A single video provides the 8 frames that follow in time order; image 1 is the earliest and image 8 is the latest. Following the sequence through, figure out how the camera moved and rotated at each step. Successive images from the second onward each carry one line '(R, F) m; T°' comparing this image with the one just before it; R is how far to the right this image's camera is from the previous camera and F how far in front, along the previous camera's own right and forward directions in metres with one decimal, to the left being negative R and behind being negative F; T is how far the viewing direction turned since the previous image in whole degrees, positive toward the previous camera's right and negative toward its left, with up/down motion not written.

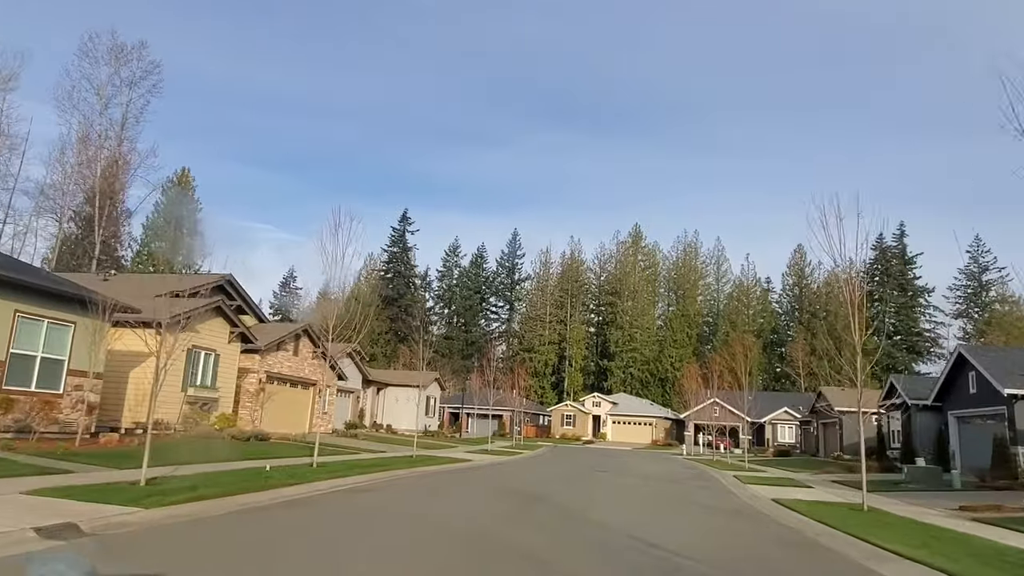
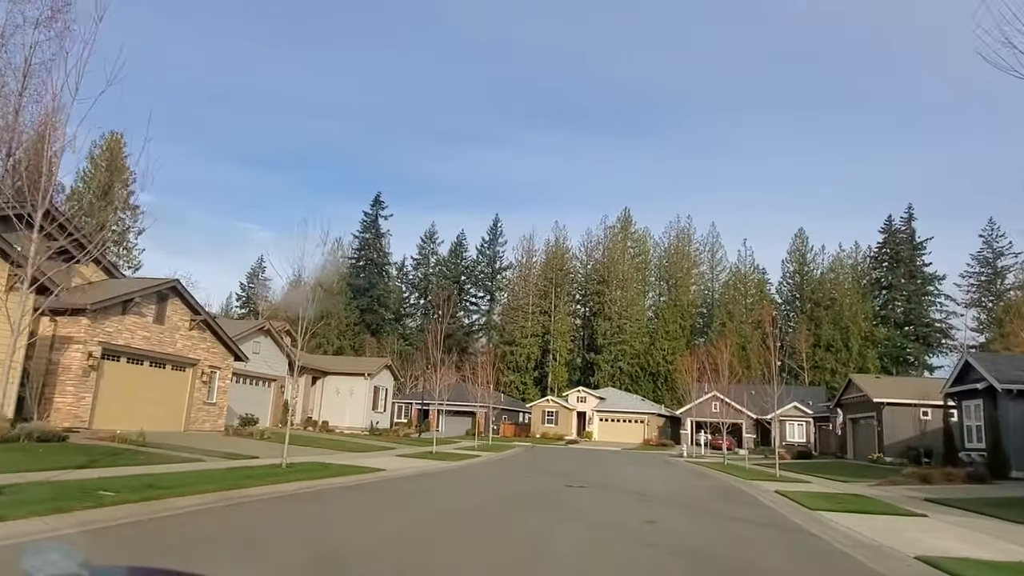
(+0.9, +6.0) m; +1°
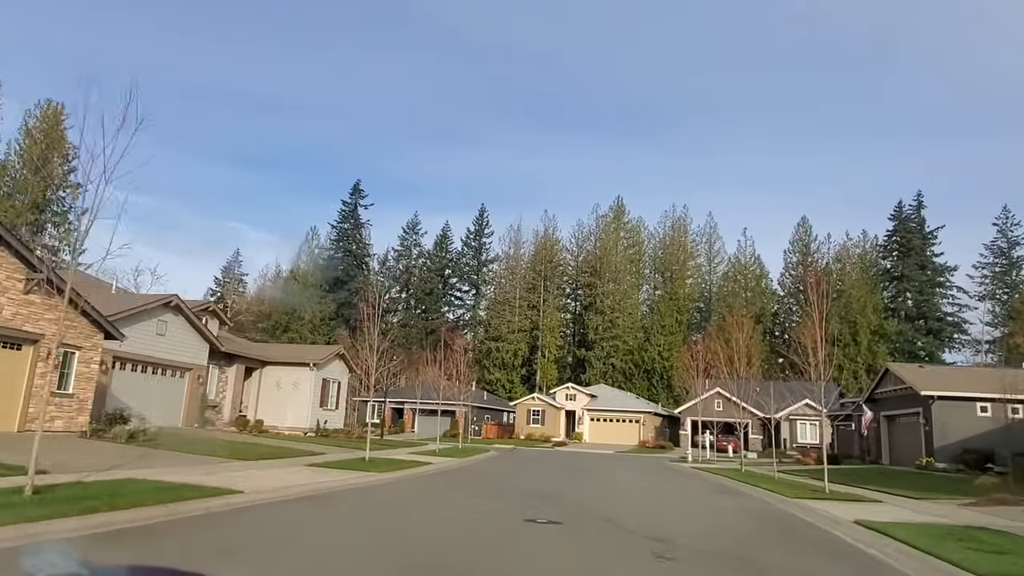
(+0.6, +4.5) m; +1°
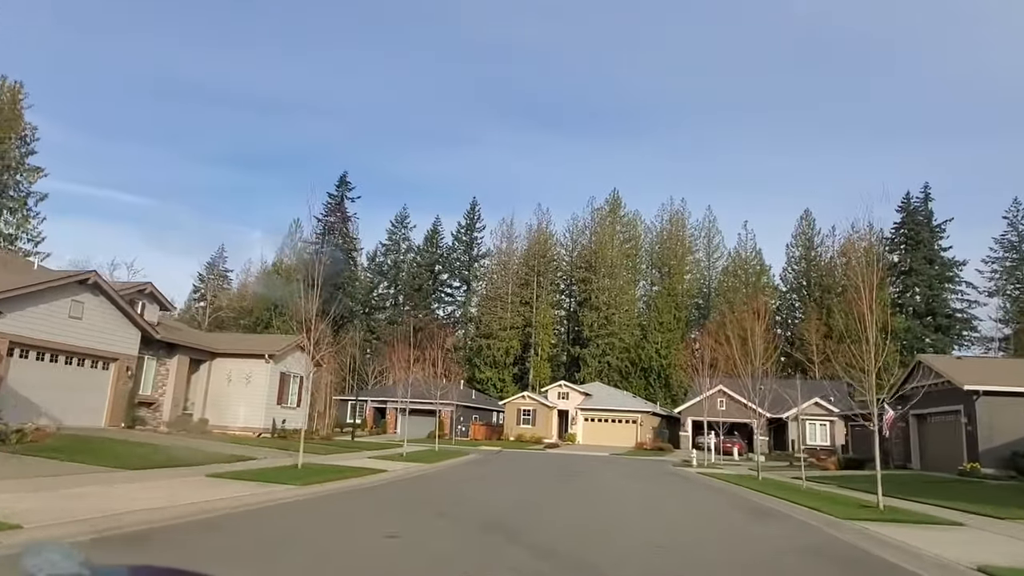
(+0.4, +2.8) m; 0°
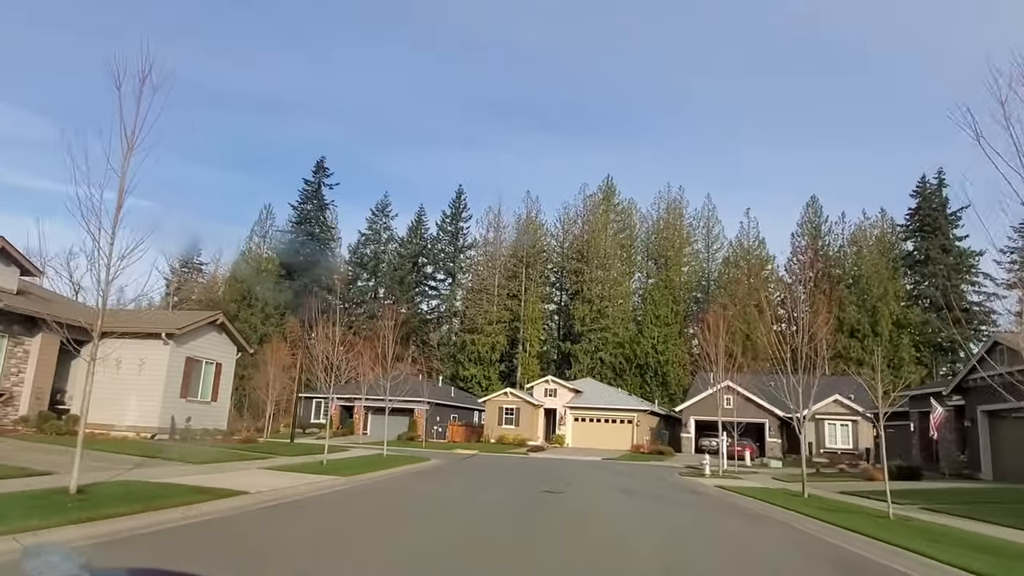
(+0.6, +4.4) m; 0°
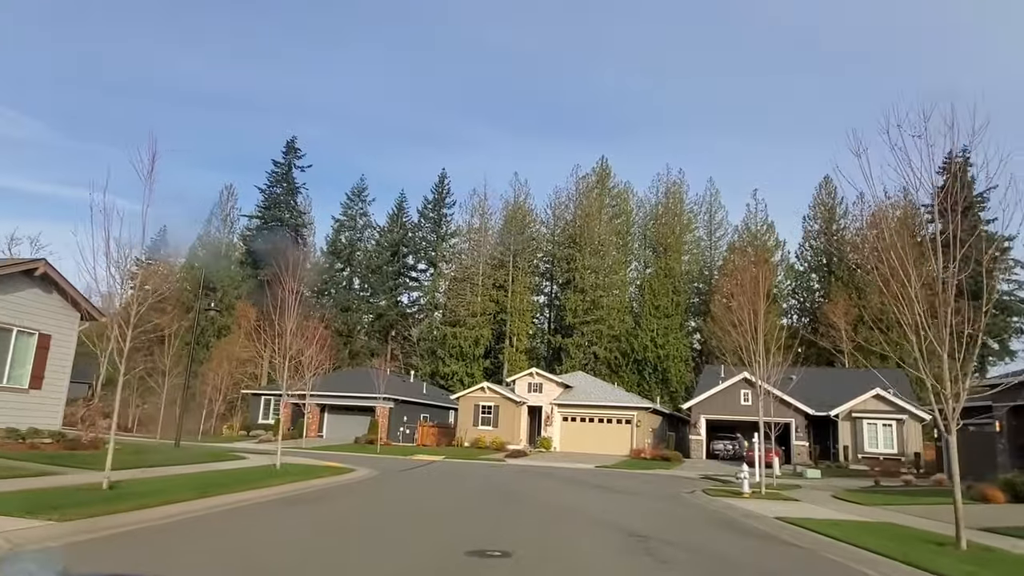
(+0.7, +5.5) m; 0°
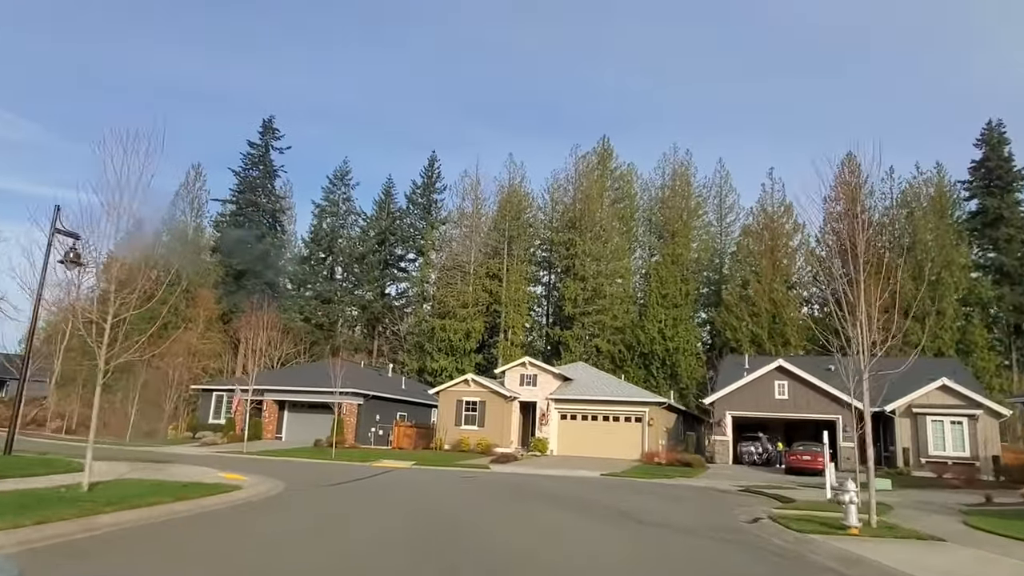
(+0.4, +4.8) m; 0°
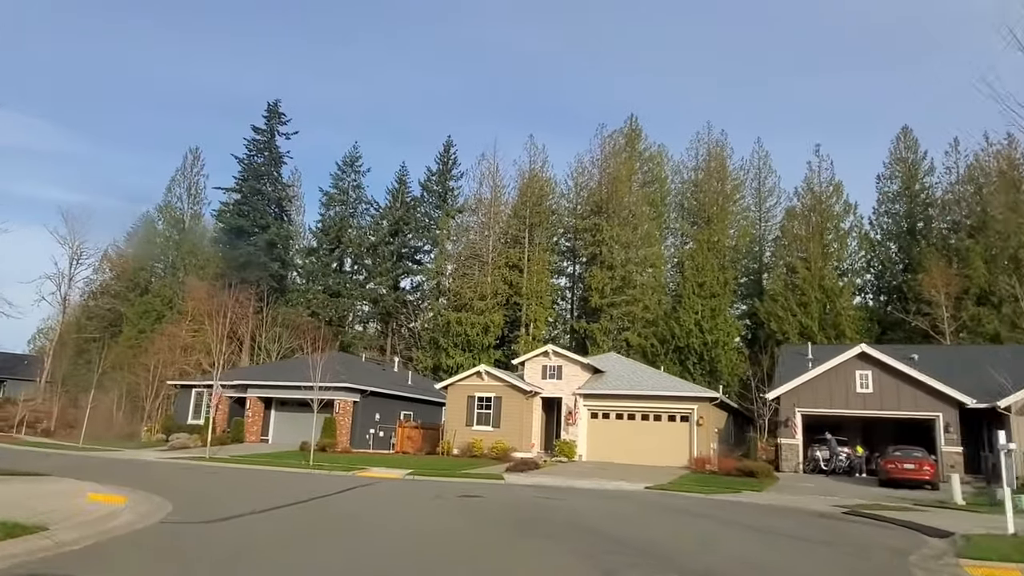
(+0.1, +4.2) m; -2°
